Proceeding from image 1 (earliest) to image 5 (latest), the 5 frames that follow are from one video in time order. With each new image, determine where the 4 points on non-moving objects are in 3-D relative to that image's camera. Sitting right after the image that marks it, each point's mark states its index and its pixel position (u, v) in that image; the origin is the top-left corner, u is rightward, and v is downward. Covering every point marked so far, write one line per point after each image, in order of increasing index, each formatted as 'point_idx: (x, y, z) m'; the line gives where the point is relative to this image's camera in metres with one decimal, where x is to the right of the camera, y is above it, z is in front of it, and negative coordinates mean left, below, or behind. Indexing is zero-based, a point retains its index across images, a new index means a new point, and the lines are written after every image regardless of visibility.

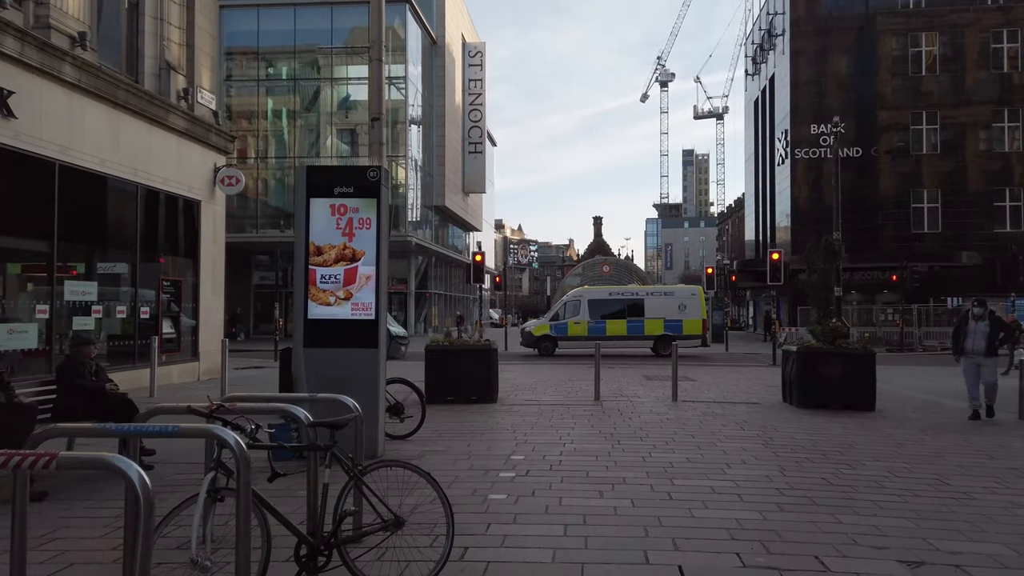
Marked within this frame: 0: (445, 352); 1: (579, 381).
0: (-1.1, -1.2, +13.3) m
1: (+1.6, -2.2, +17.6) m
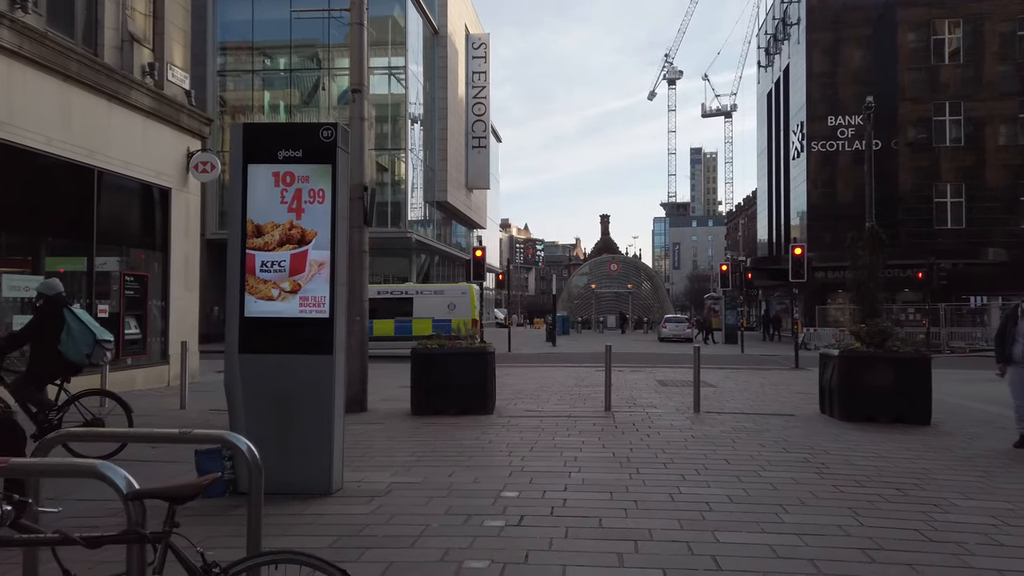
0: (-1.1, -1.1, +11.6) m
1: (+1.6, -2.1, +15.9) m
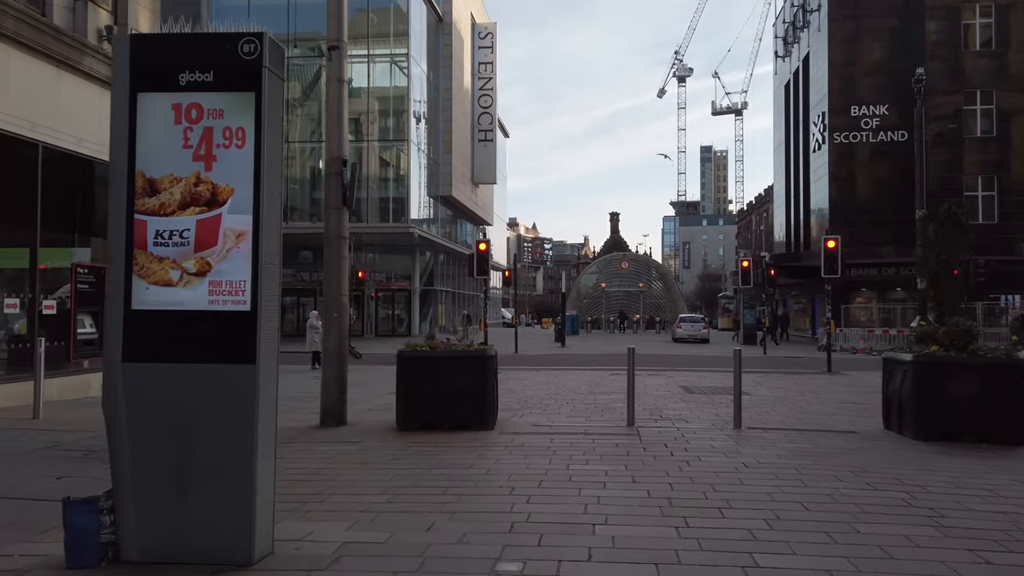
0: (-1.1, -1.0, +9.8) m
1: (+1.7, -2.0, +14.0) m
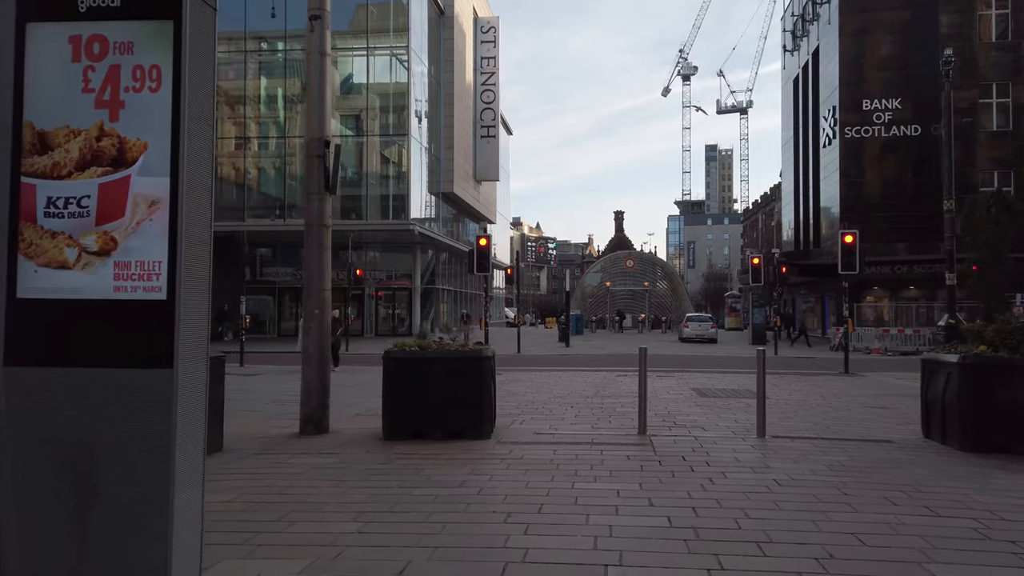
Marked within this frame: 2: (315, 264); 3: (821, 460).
0: (-1.1, -0.9, +8.8) m
1: (+1.7, -1.9, +13.0) m
2: (-2.5, +0.3, +9.5) m
3: (+3.1, -1.7, +7.5) m
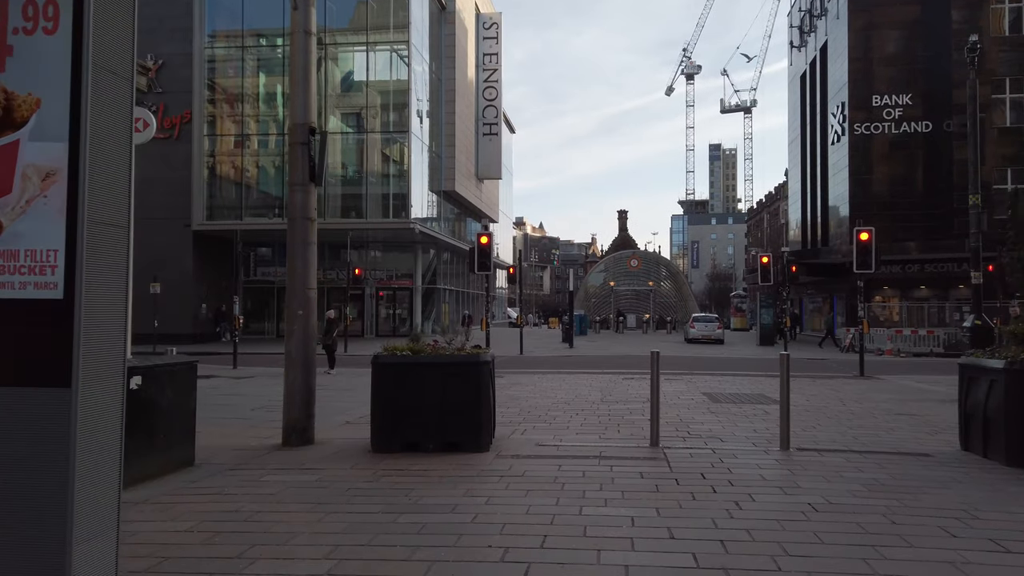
0: (-1.1, -0.9, +8.1) m
1: (+1.7, -1.9, +12.3) m
2: (-2.5, +0.3, +8.8) m
3: (+3.1, -1.7, +6.8) m
